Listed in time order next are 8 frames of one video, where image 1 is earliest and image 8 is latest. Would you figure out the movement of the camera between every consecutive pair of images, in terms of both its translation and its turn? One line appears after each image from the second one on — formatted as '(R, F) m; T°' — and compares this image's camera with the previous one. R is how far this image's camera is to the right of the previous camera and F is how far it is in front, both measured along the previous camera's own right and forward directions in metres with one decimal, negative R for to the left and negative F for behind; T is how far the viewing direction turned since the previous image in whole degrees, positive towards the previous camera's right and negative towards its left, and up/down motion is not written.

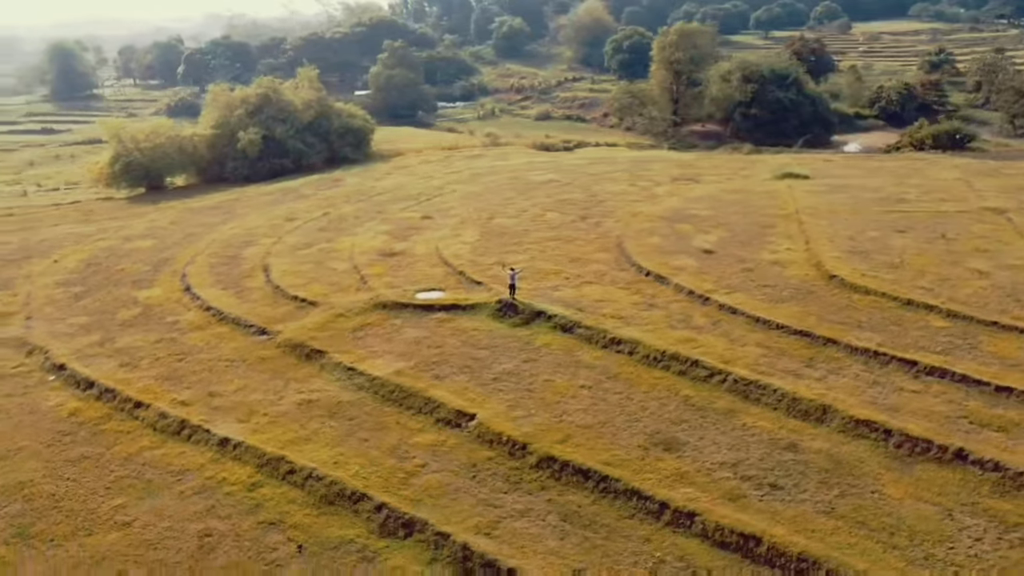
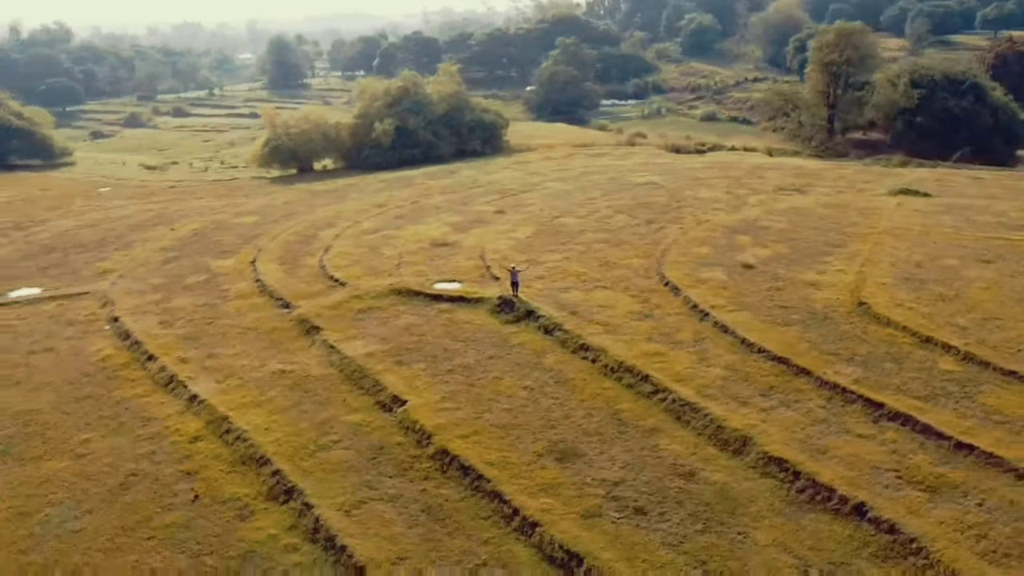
(+5.9, +0.5) m; -15°
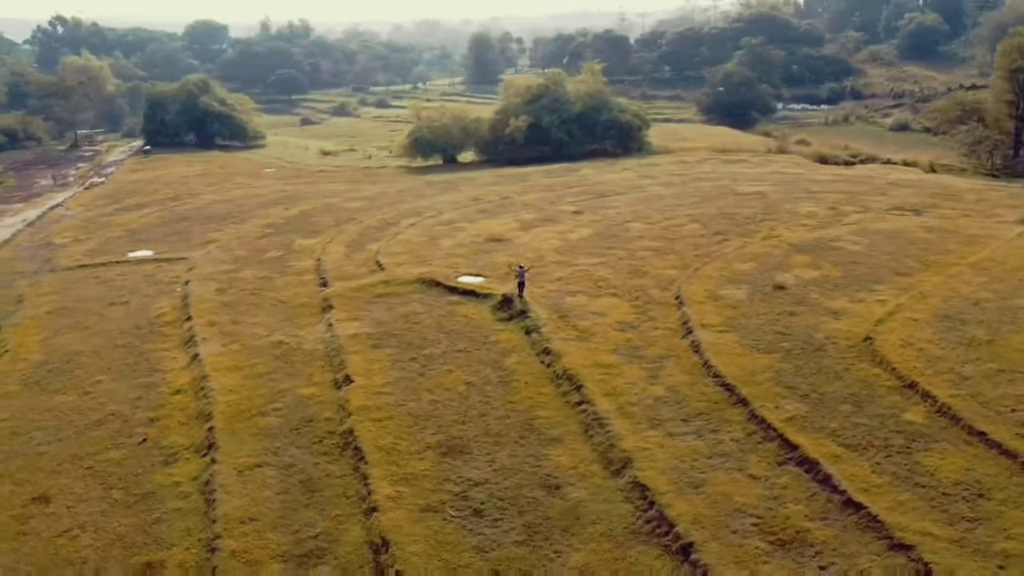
(+6.2, +0.6) m; -15°
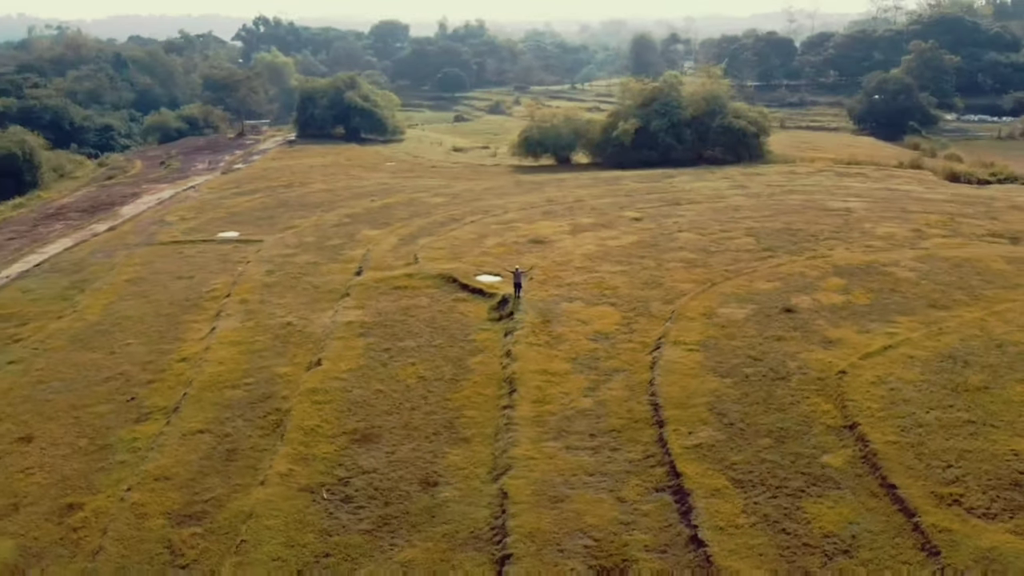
(+5.3, +0.4) m; -13°
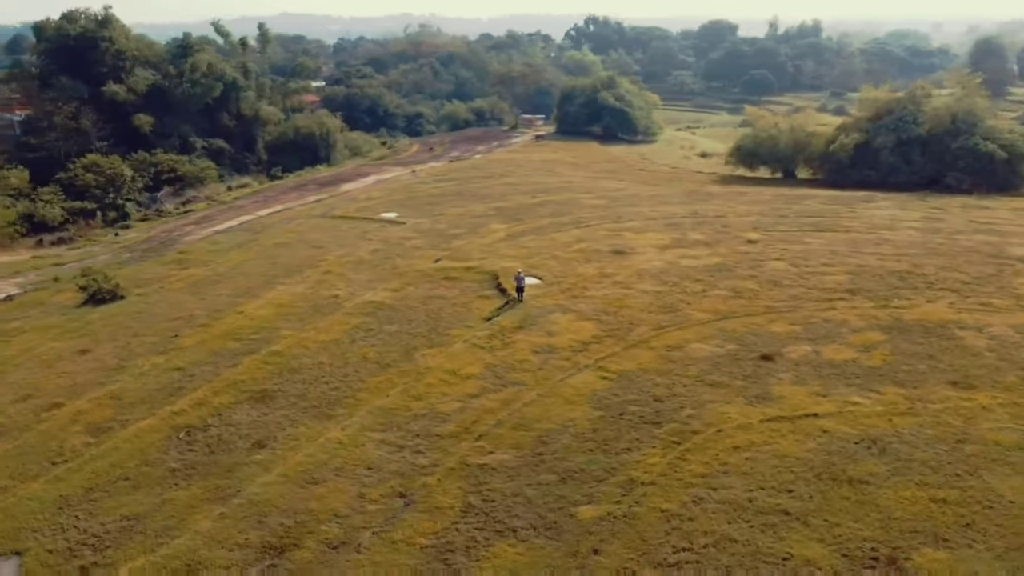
(+9.7, +1.8) m; -24°
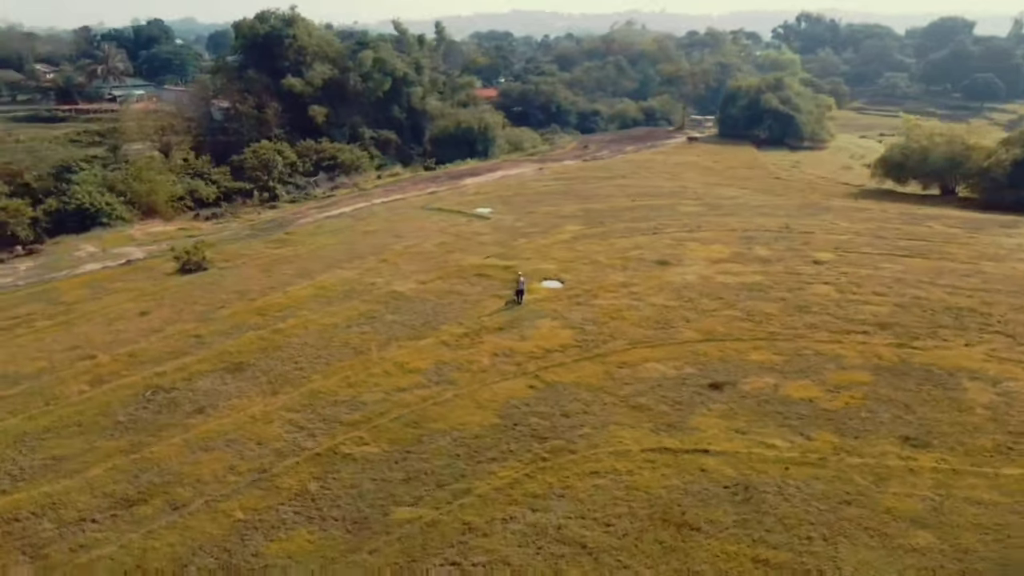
(+6.3, +0.8) m; -15°
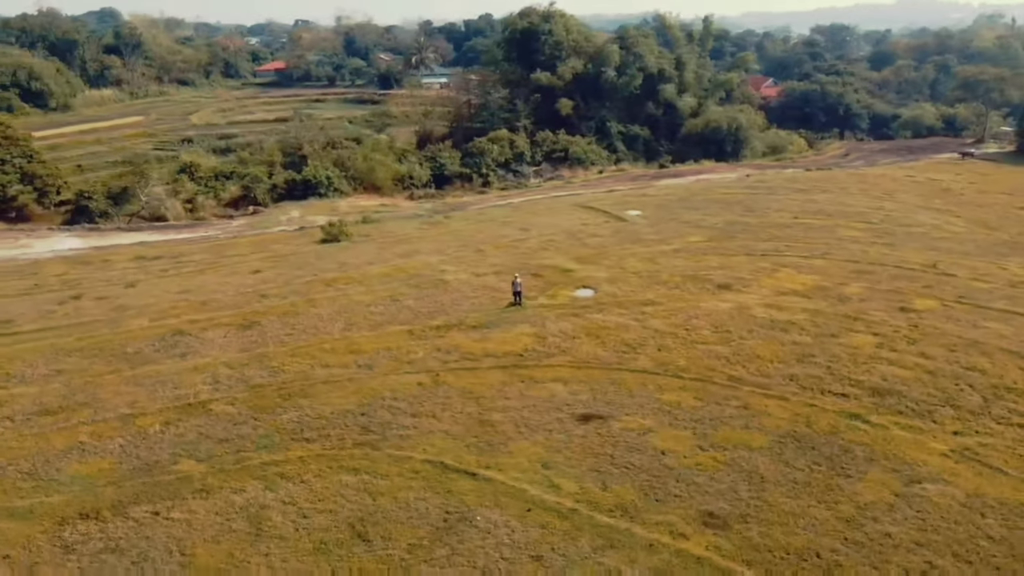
(+9.6, +1.9) m; -23°
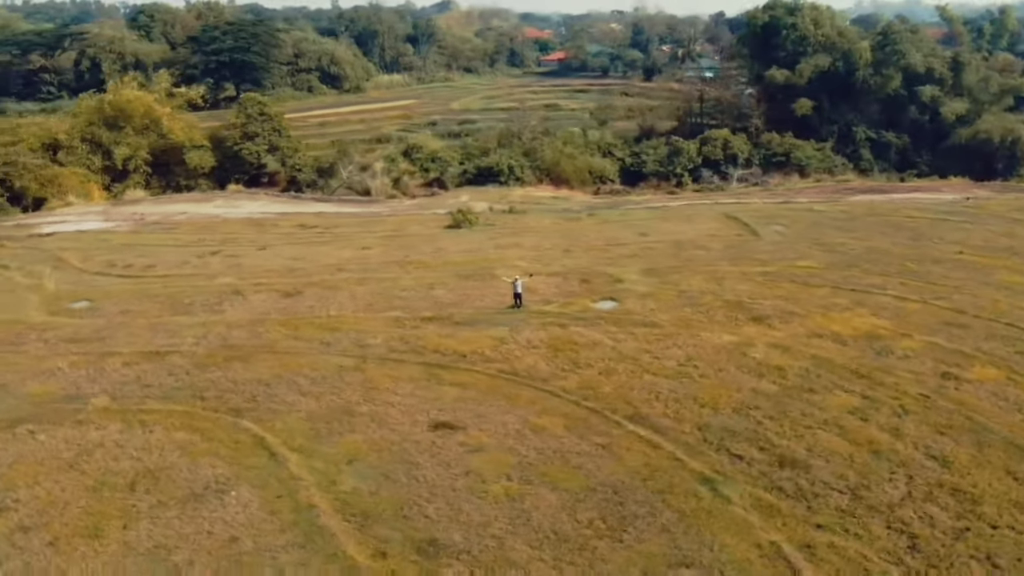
(+8.8, +1.9) m; -22°
